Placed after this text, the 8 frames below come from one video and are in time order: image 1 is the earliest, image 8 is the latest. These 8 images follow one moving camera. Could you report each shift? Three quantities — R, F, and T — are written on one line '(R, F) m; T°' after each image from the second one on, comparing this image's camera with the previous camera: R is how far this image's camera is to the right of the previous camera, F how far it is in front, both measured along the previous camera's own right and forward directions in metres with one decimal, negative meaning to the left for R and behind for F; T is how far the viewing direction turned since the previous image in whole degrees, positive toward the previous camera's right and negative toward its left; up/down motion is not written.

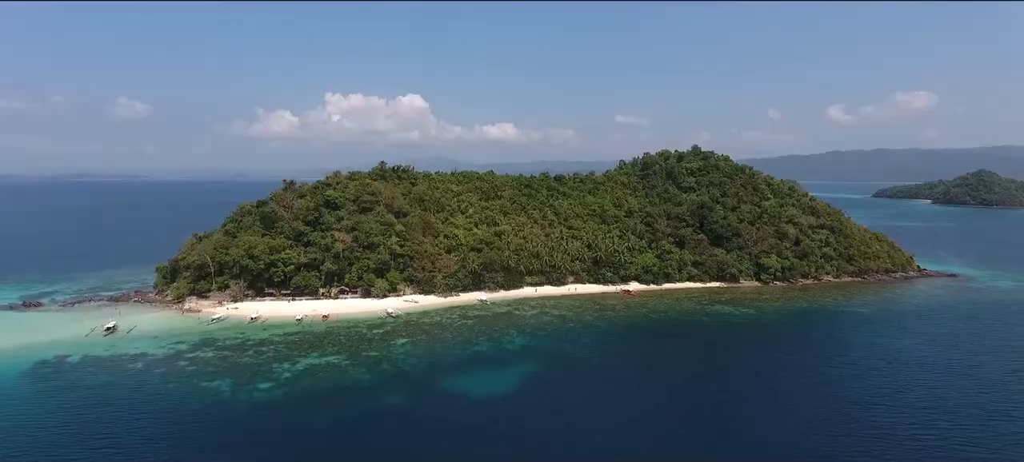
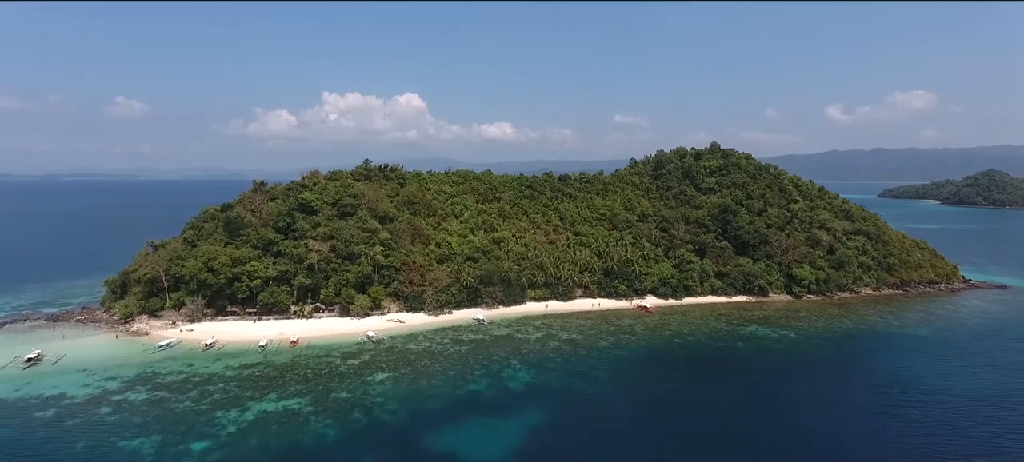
(-0.3, +11.4) m; 0°
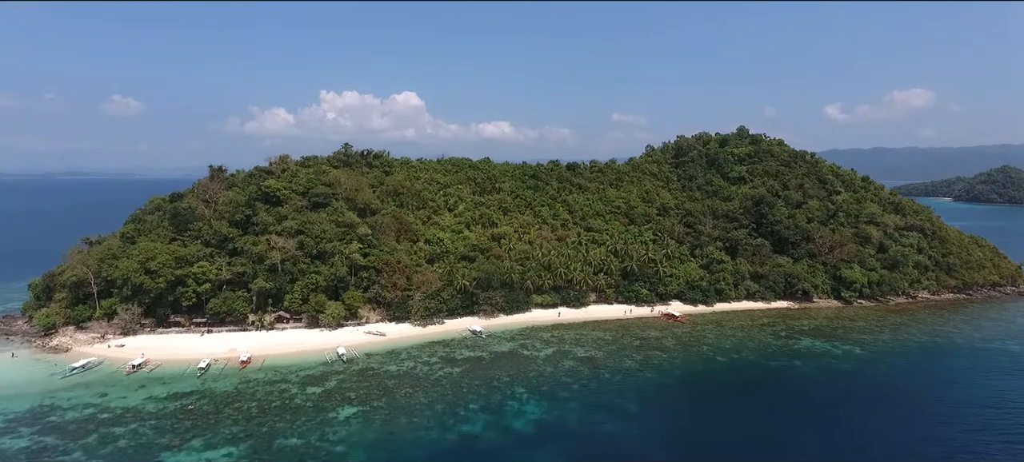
(-0.4, +12.7) m; 0°
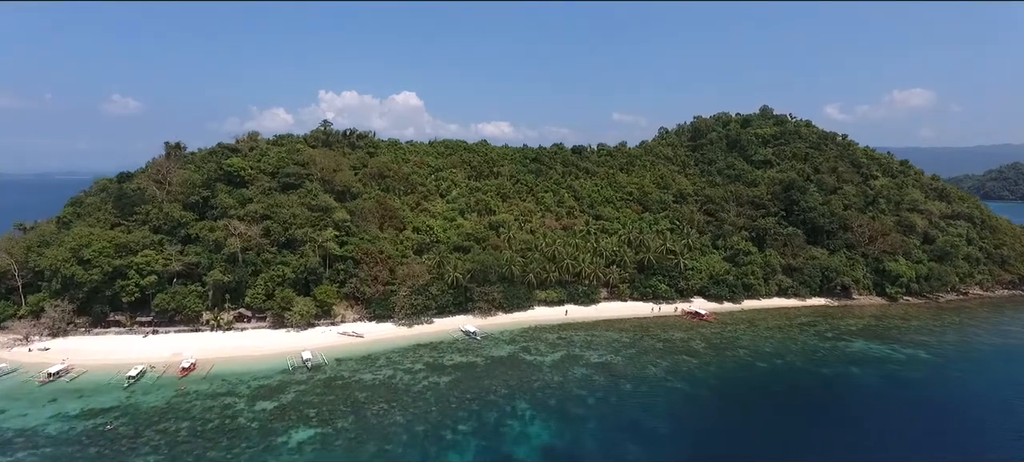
(0.0, +9.1) m; 0°
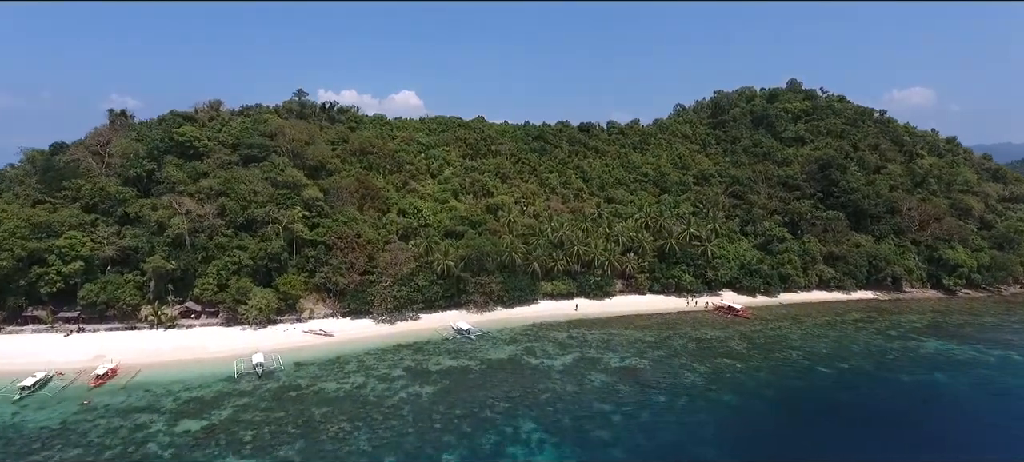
(-0.1, +8.8) m; 0°
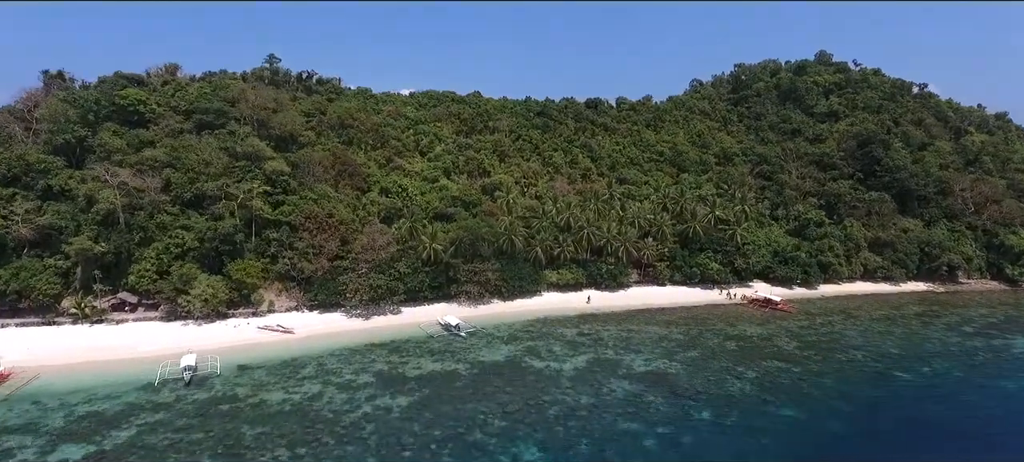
(+0.1, +7.5) m; 0°
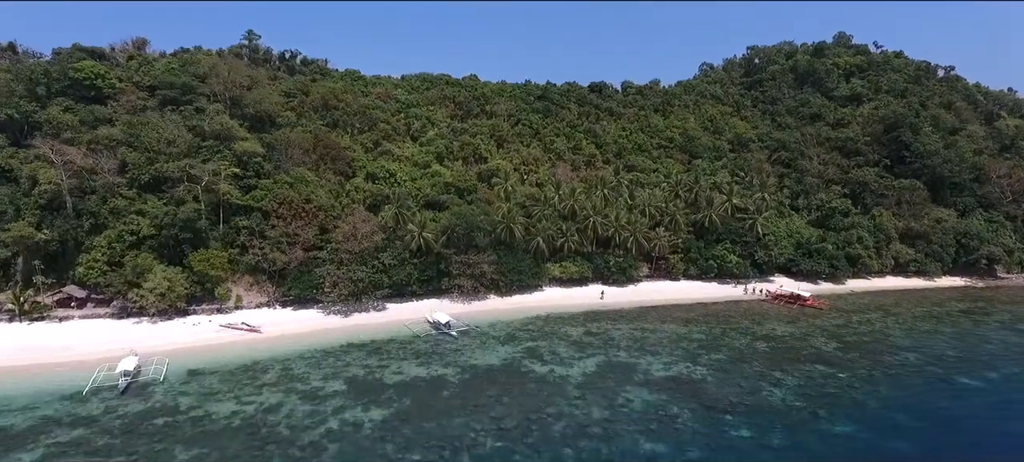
(+0.1, +4.3) m; 0°
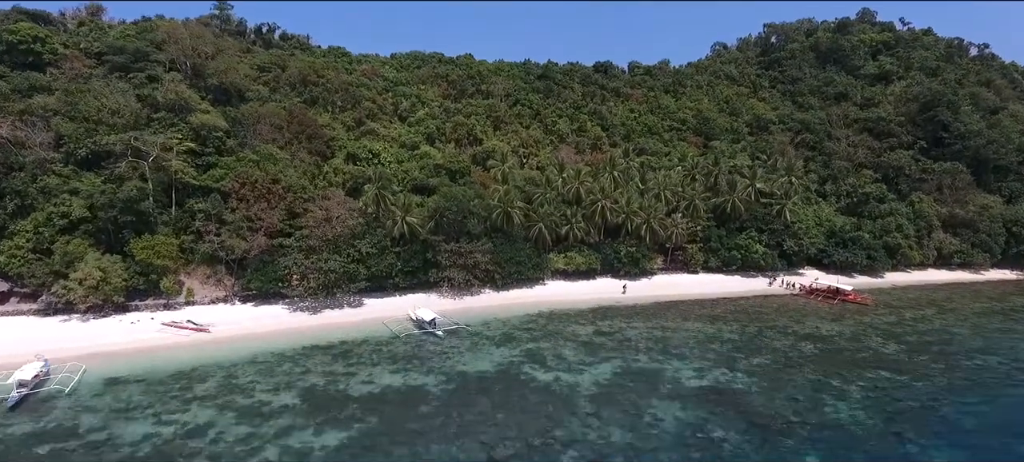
(+0.1, +4.9) m; 0°
